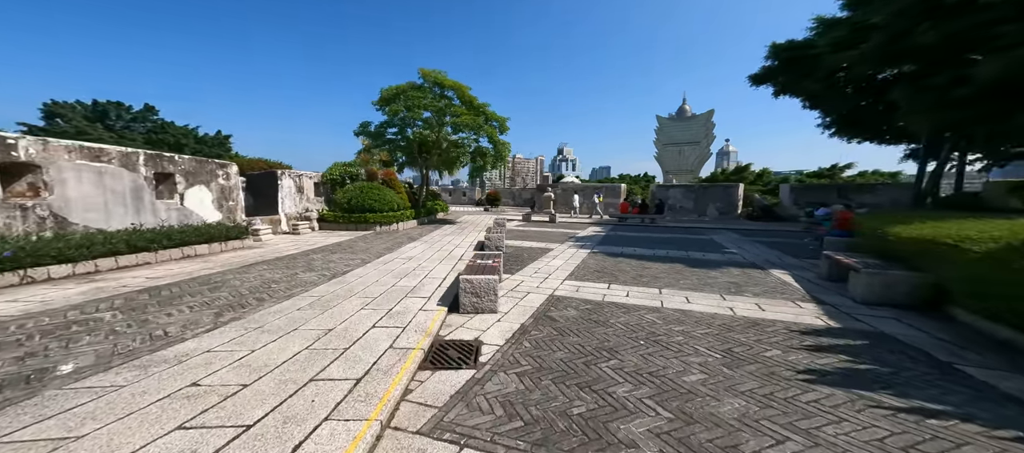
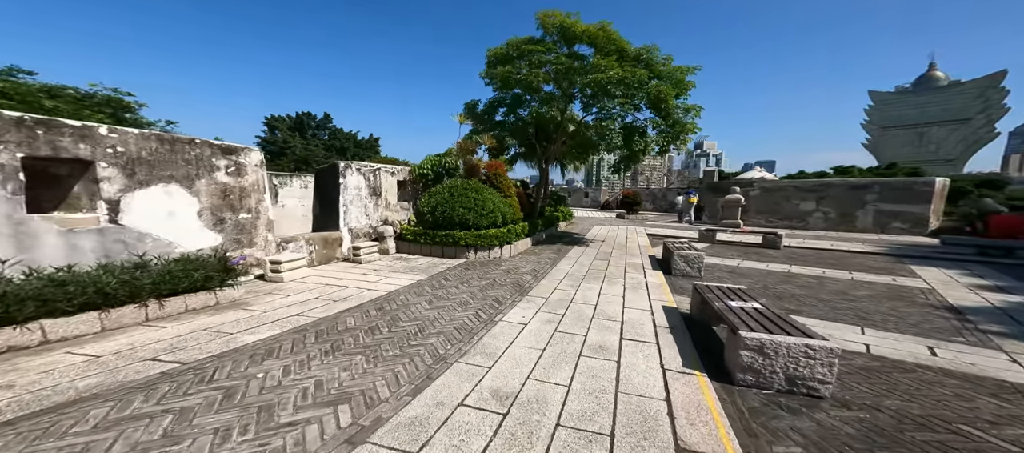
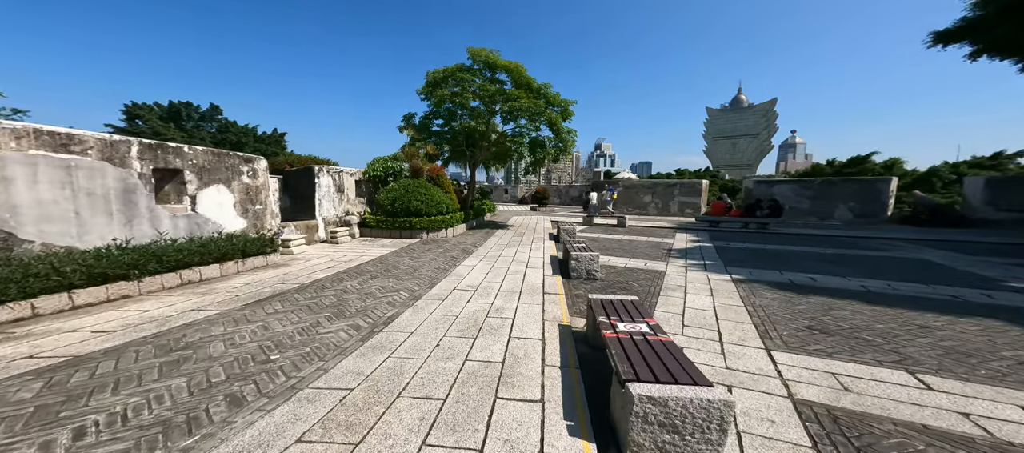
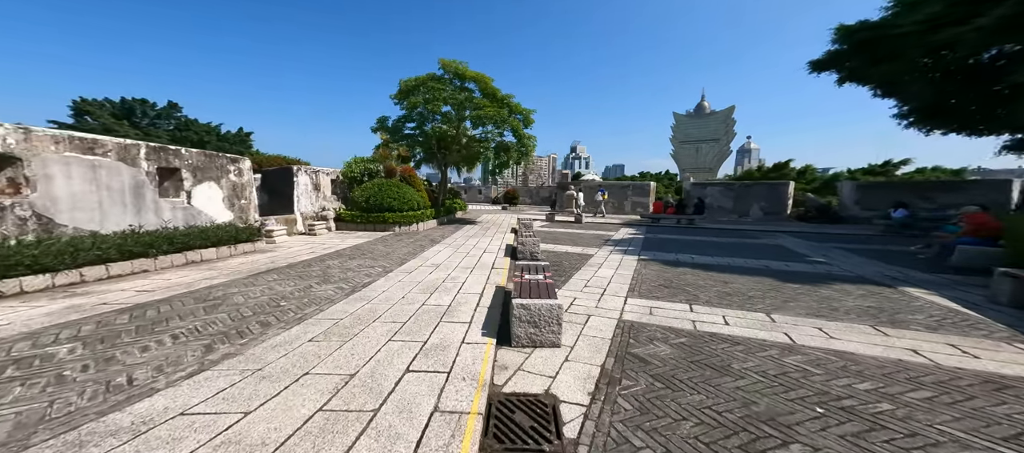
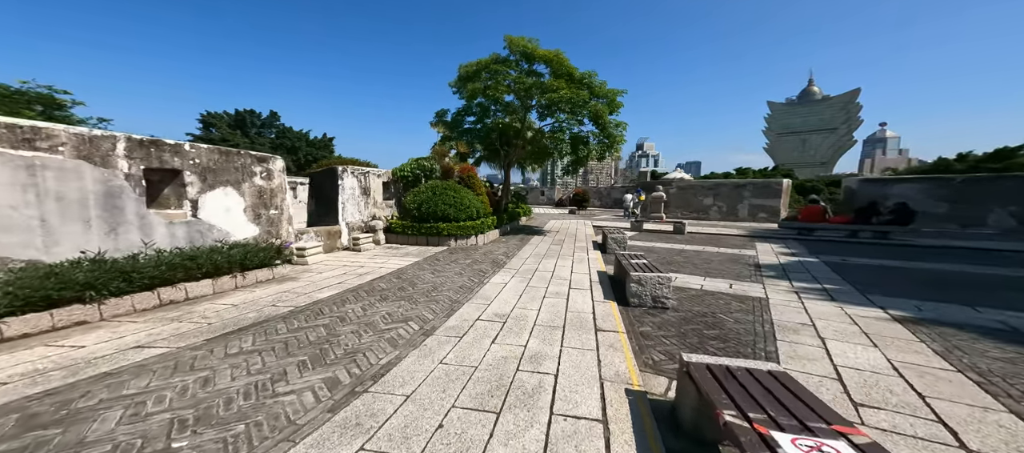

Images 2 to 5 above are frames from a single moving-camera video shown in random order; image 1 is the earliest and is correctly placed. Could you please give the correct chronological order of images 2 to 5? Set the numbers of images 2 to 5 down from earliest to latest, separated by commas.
4, 3, 5, 2
